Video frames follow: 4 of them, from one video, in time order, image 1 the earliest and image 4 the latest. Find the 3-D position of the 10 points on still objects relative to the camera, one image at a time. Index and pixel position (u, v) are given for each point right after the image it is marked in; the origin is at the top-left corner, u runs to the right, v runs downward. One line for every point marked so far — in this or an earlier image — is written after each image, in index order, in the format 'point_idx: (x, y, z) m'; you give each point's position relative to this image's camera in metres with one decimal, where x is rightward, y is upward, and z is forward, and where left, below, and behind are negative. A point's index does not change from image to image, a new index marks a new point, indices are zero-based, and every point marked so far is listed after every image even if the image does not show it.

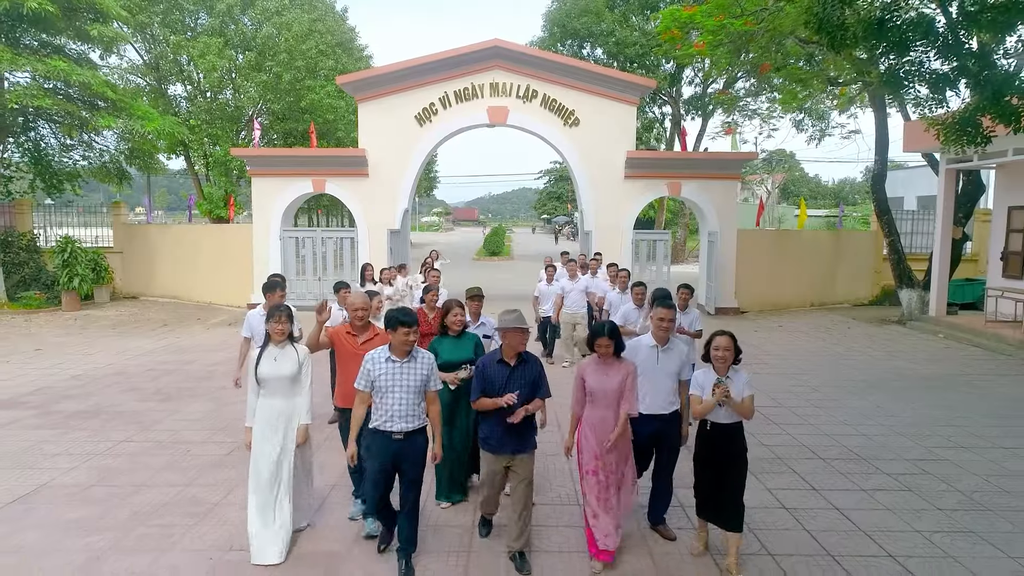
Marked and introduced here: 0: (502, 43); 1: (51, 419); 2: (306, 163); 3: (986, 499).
0: (-0.2, +4.8, +13.7) m
1: (-4.4, -1.2, +6.7) m
2: (-4.3, +2.6, +14.5) m
3: (+3.3, -1.5, +4.9) m
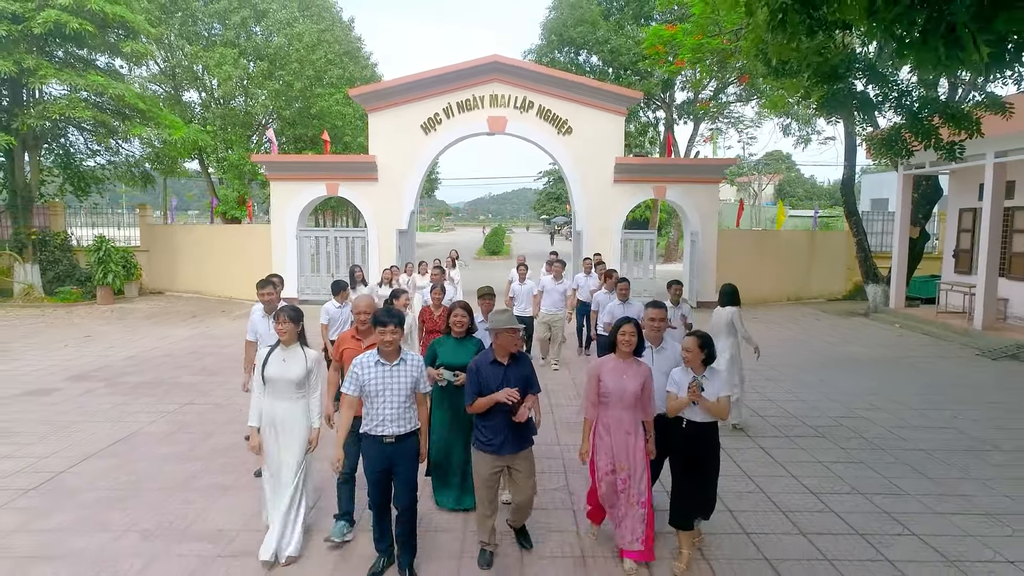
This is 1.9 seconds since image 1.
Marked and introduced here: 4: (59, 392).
0: (-0.2, +4.9, +15.0) m
1: (-4.4, -1.1, +8.0) m
2: (-4.3, +2.7, +15.7) m
3: (+3.2, -1.3, +6.1) m
4: (-5.0, -1.1, +7.8) m
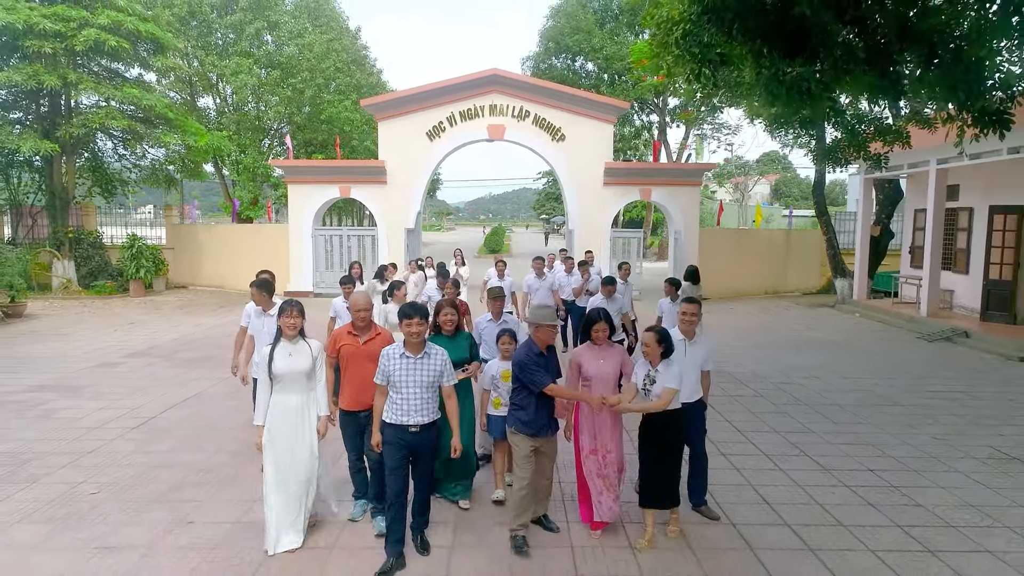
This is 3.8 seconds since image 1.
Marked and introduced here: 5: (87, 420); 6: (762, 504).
0: (-0.3, +5.1, +16.4) m
1: (-4.5, -1.0, +9.4) m
2: (-4.4, +2.8, +17.1) m
3: (+3.2, -1.2, +7.6) m
4: (-5.1, -1.0, +9.2) m
5: (-4.0, -1.2, +6.6) m
6: (+1.7, -1.5, +4.7) m
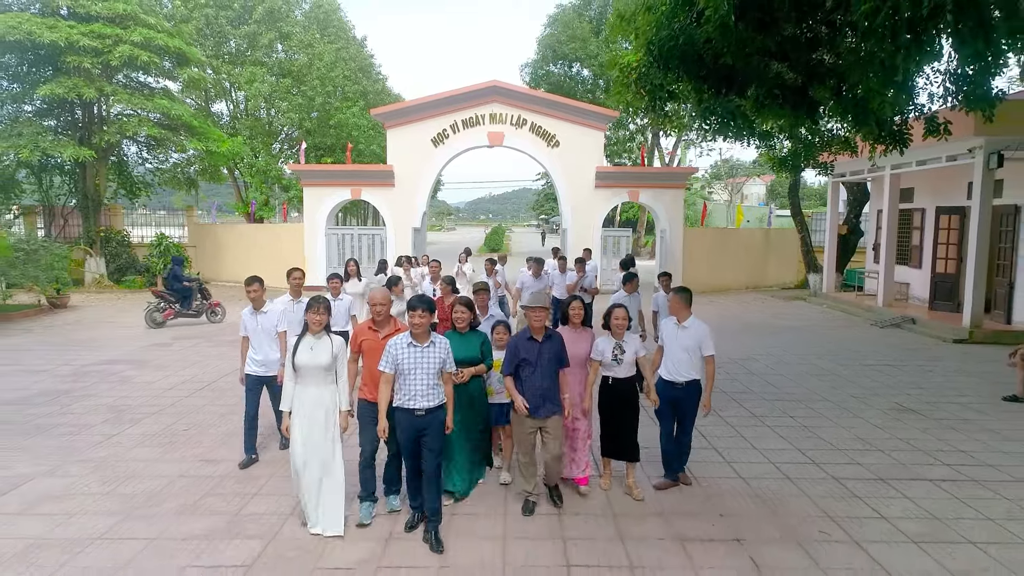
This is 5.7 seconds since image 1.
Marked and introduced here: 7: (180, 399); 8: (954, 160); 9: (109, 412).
0: (-0.3, +5.2, +17.8) m
1: (-4.5, -0.9, +10.8) m
2: (-4.4, +3.0, +18.5) m
3: (+3.1, -1.1, +9.0) m
4: (-5.1, -0.9, +10.6) m
5: (-4.0, -1.1, +8.0) m
6: (+1.6, -1.3, +6.1) m
7: (-3.5, -1.2, +7.3) m
8: (+7.3, +2.1, +11.5) m
9: (-3.9, -1.2, +6.8) m
